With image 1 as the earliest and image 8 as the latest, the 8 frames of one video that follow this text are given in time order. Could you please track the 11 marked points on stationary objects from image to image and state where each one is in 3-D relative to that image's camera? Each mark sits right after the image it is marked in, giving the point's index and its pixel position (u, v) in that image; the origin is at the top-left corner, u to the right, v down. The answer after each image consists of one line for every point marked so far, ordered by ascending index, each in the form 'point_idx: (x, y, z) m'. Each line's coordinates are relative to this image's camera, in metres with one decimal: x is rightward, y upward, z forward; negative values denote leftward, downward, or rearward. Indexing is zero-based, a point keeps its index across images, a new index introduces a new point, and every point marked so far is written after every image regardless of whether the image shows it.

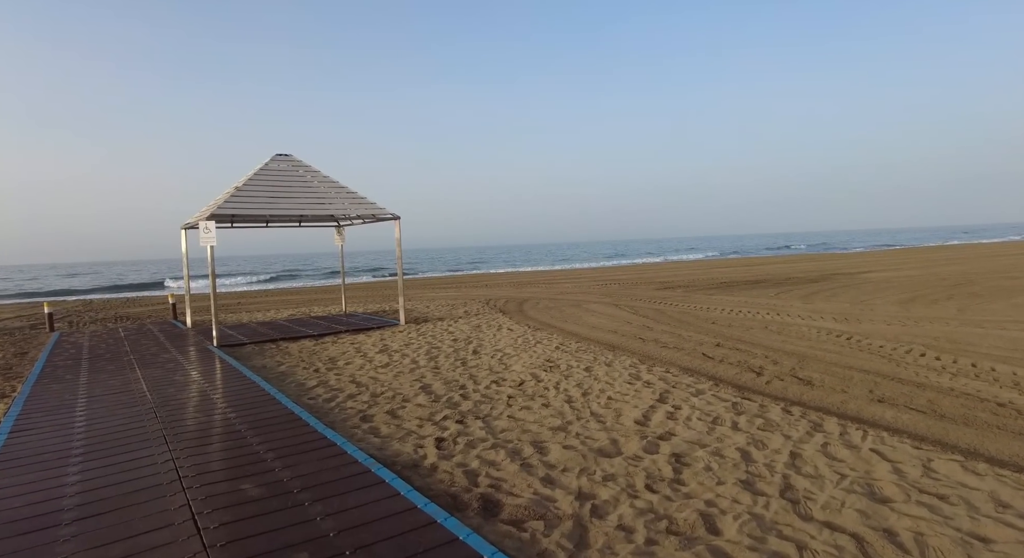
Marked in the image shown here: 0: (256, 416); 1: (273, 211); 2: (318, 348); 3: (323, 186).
0: (-2.5, -1.3, +5.4) m
1: (-4.5, +1.3, +10.6) m
2: (-3.3, -1.2, +9.5) m
3: (-3.9, +1.9, +11.7) m
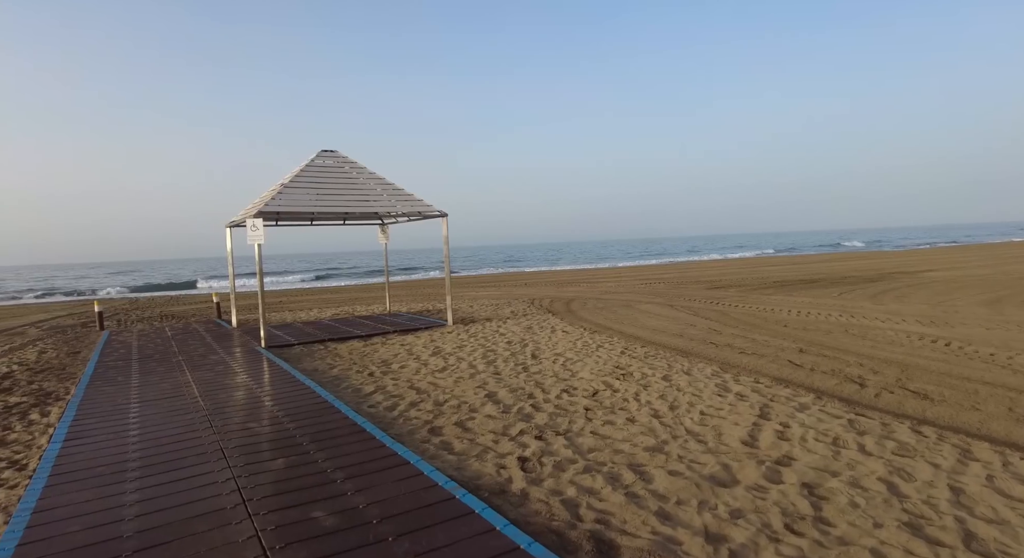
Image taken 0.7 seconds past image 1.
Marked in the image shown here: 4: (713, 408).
0: (-1.8, -1.3, +5.1) m
1: (-3.5, +1.3, +10.3) m
2: (-2.3, -1.1, +9.2) m
3: (-2.9, +2.0, +11.4) m
4: (+1.7, -1.1, +4.9) m
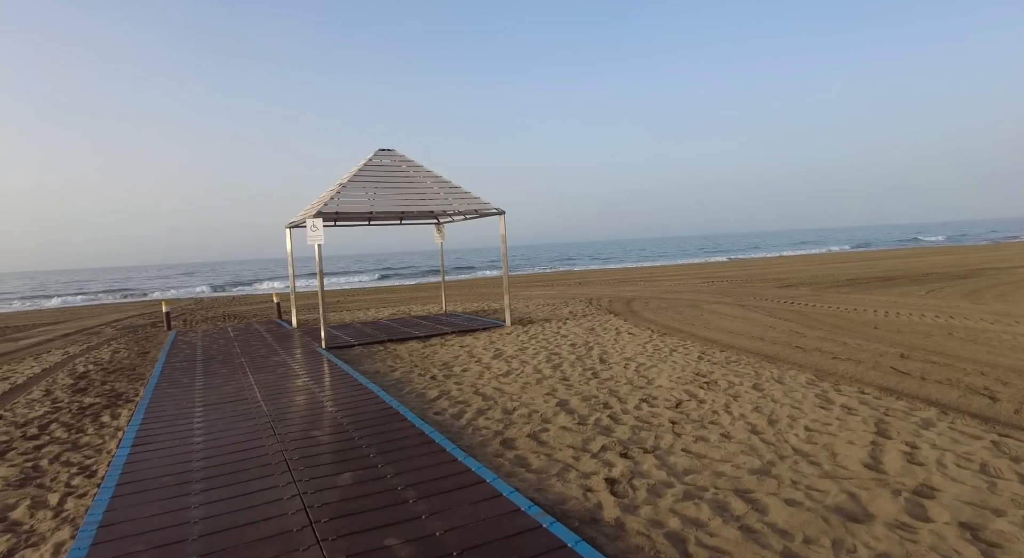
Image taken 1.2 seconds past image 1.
0: (-1.1, -1.3, +4.8) m
1: (-2.4, +1.3, +10.2) m
2: (-1.3, -1.1, +9.0) m
3: (-1.7, +2.0, +11.2) m
4: (+2.4, -1.1, +4.3) m
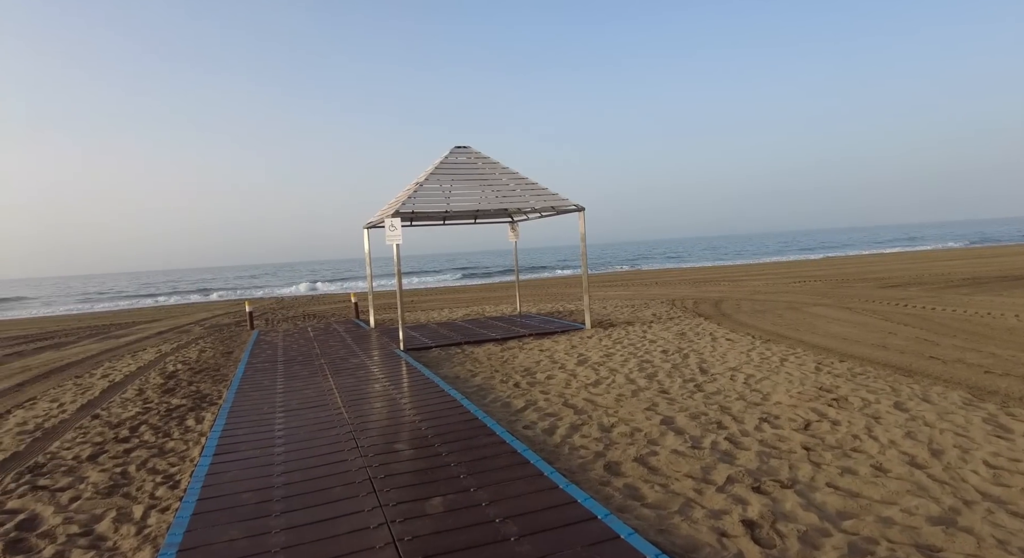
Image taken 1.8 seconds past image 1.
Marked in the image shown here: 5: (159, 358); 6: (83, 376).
0: (-0.3, -1.3, +4.4) m
1: (-1.0, +1.3, +9.9) m
2: (-0.1, -1.2, +8.6) m
3: (-0.2, +2.0, +10.8) m
4: (+3.1, -1.1, +3.5) m
5: (-6.2, -1.4, +9.8) m
6: (-6.6, -1.5, +8.7) m
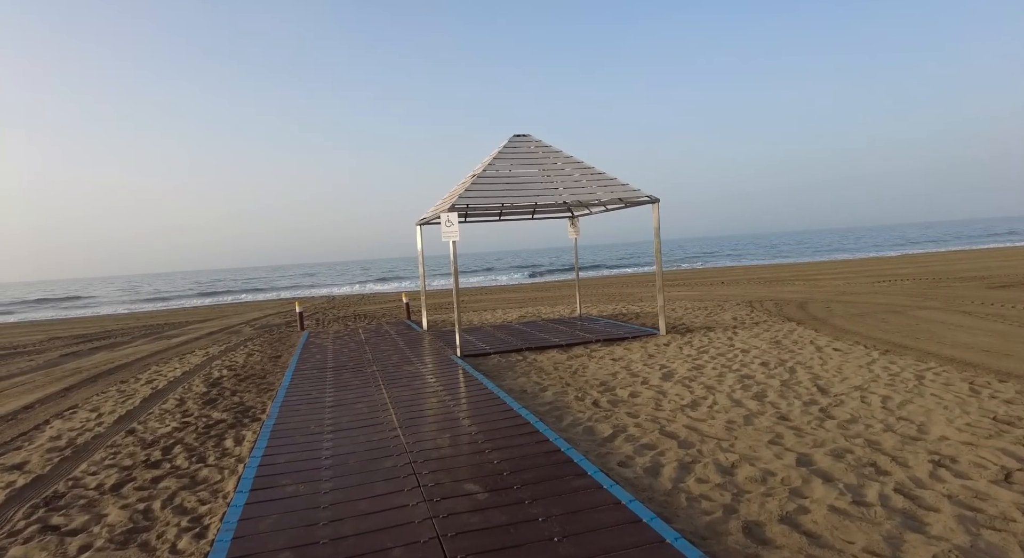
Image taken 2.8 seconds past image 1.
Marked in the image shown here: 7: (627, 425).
0: (+0.3, -1.3, +3.5) m
1: (0.0, +1.3, +9.1) m
2: (+0.9, -1.2, +7.6) m
3: (+1.0, +2.0, +9.9) m
4: (+3.6, -1.1, +2.4) m
5: (-5.1, -1.4, +9.4) m
6: (-5.7, -1.5, +8.3) m
7: (+1.0, -1.3, +4.9) m
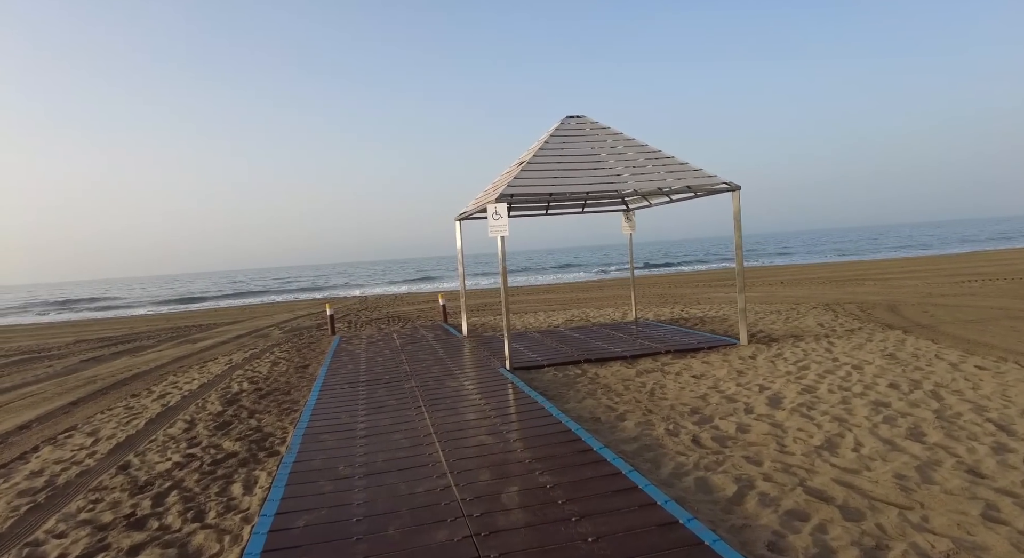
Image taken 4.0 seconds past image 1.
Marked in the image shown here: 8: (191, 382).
0: (+0.8, -1.4, +2.3) m
1: (+0.8, +1.3, +7.9) m
2: (+1.6, -1.2, +6.4) m
3: (+1.8, +1.9, +8.6) m
4: (+4.0, -1.2, +1.0) m
5: (-4.3, -1.4, +8.5) m
6: (-4.9, -1.5, +7.4) m
7: (+1.6, -1.3, +3.7) m
8: (-4.7, -1.5, +8.1) m
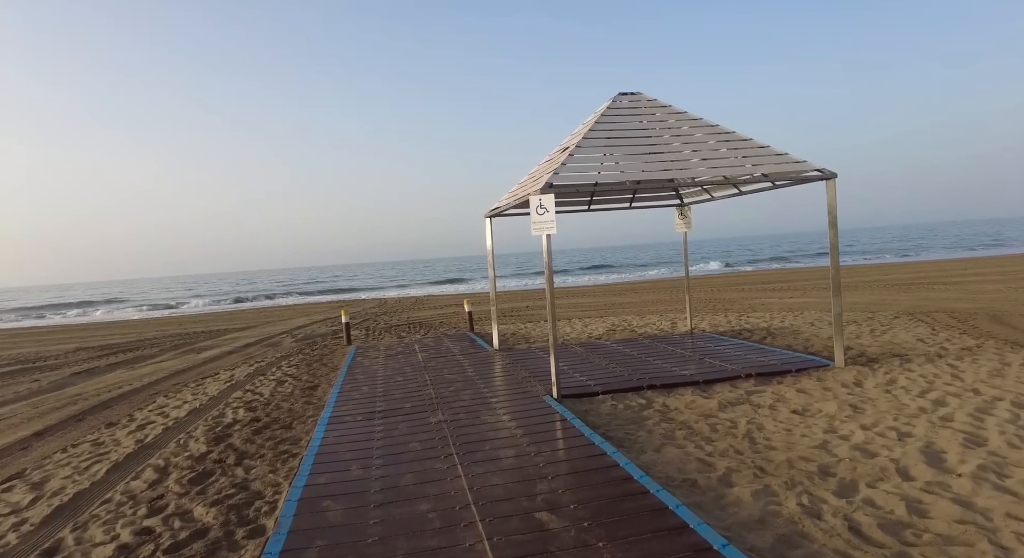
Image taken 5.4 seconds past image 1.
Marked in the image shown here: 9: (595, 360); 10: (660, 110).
0: (+1.1, -1.4, +1.0) m
1: (+1.4, +1.2, +6.5) m
2: (+2.1, -1.3, +5.0) m
3: (+2.3, +1.9, +7.2) m
4: (+4.3, -1.2, -0.5) m
5: (-3.7, -1.5, +7.3) m
6: (-4.4, -1.6, +6.2) m
7: (+2.0, -1.4, +2.3) m
8: (-4.1, -1.6, +7.0) m
9: (+1.2, -1.1, +7.9) m
10: (+2.0, +2.3, +7.6) m
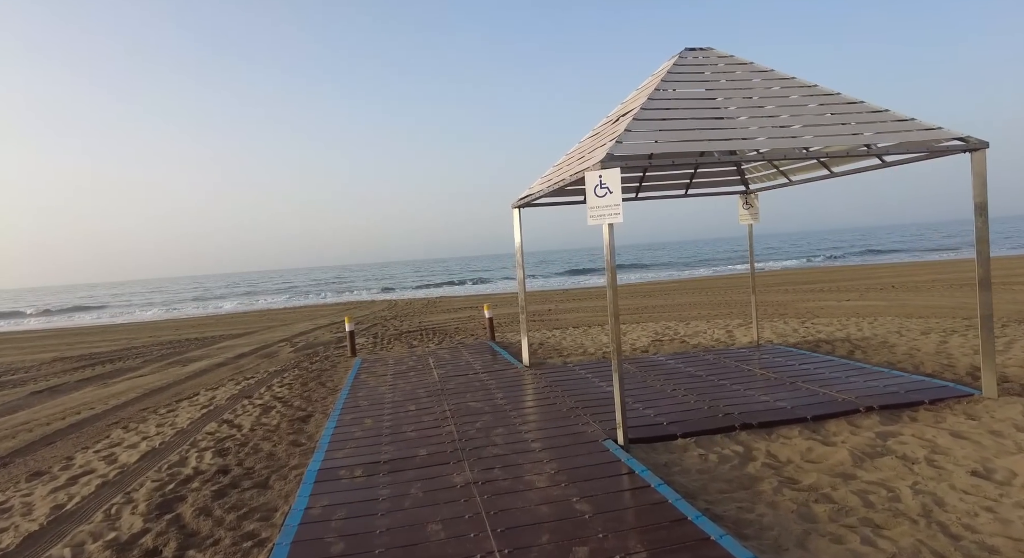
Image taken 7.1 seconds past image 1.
0: (+1.4, -1.5, -0.6) m
1: (+1.8, +1.1, +5.0) m
2: (+2.5, -1.3, +3.5) m
3: (+2.8, +1.8, +5.7) m
4: (+4.6, -1.3, -2.1) m
5: (-3.3, -1.6, +5.8) m
6: (-4.0, -1.7, +4.8) m
7: (+2.3, -1.4, +0.7) m
8: (-3.7, -1.6, +5.5) m
9: (+1.6, -1.2, +6.3) m
10: (+2.4, +2.2, +6.0) m
